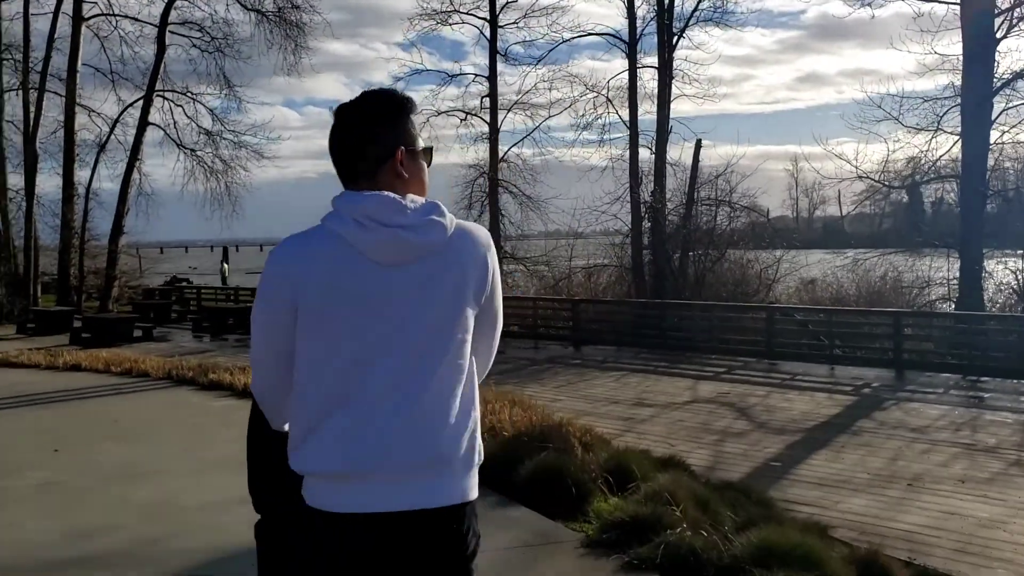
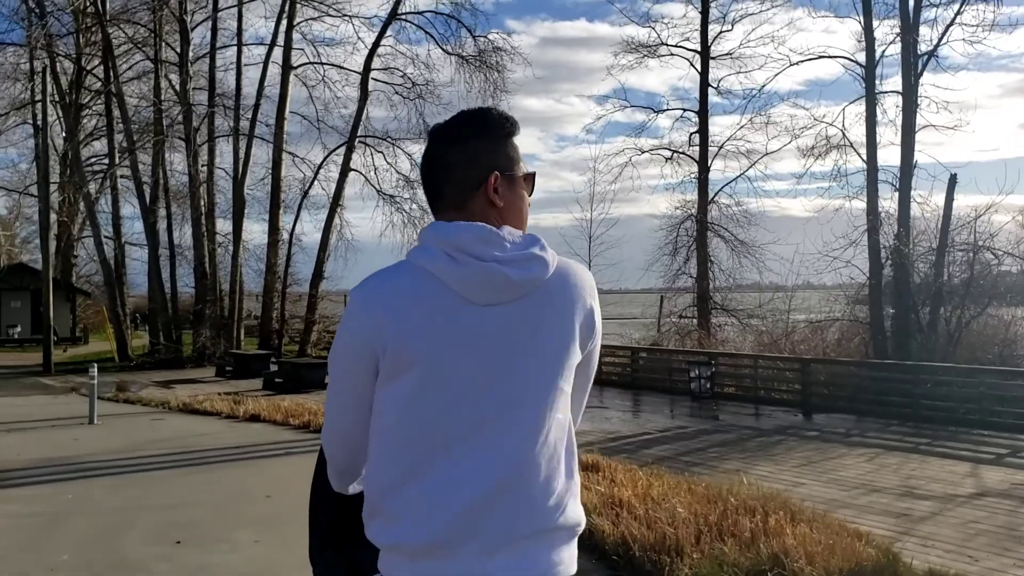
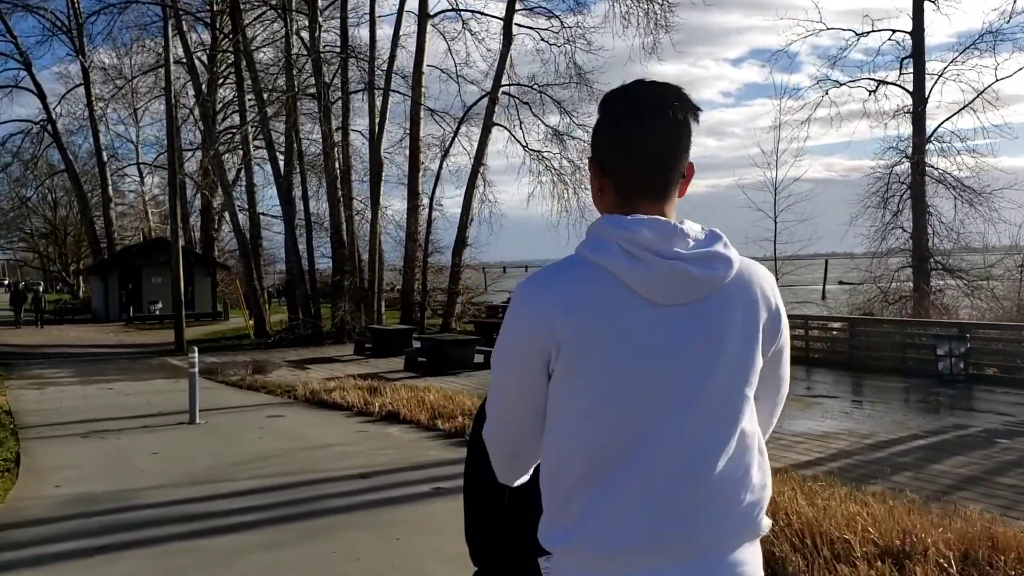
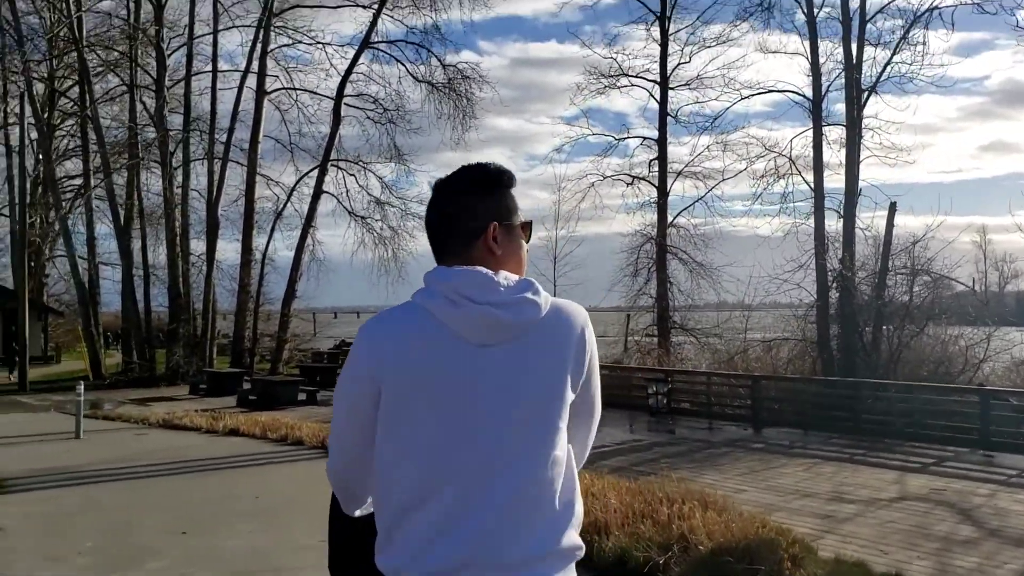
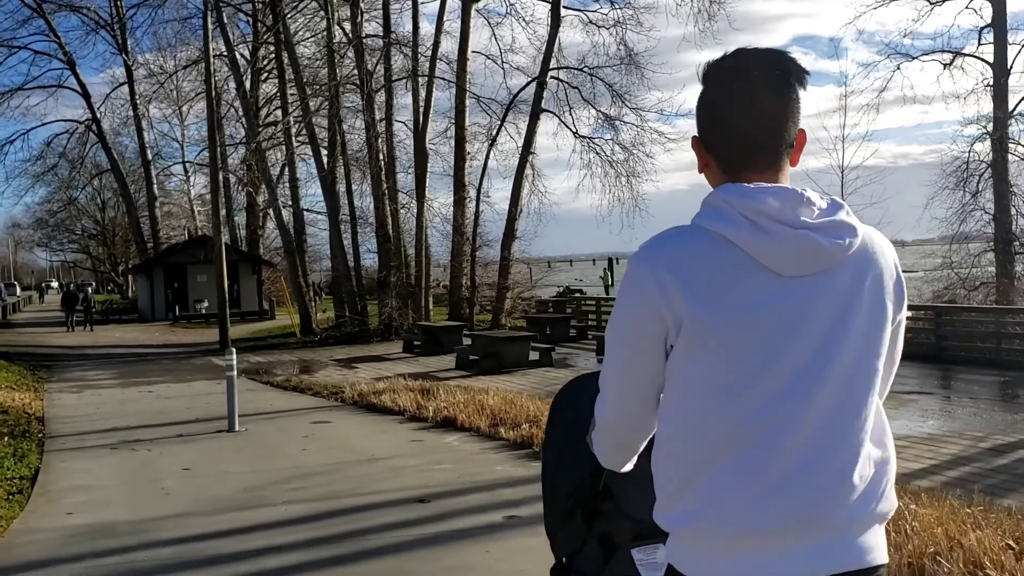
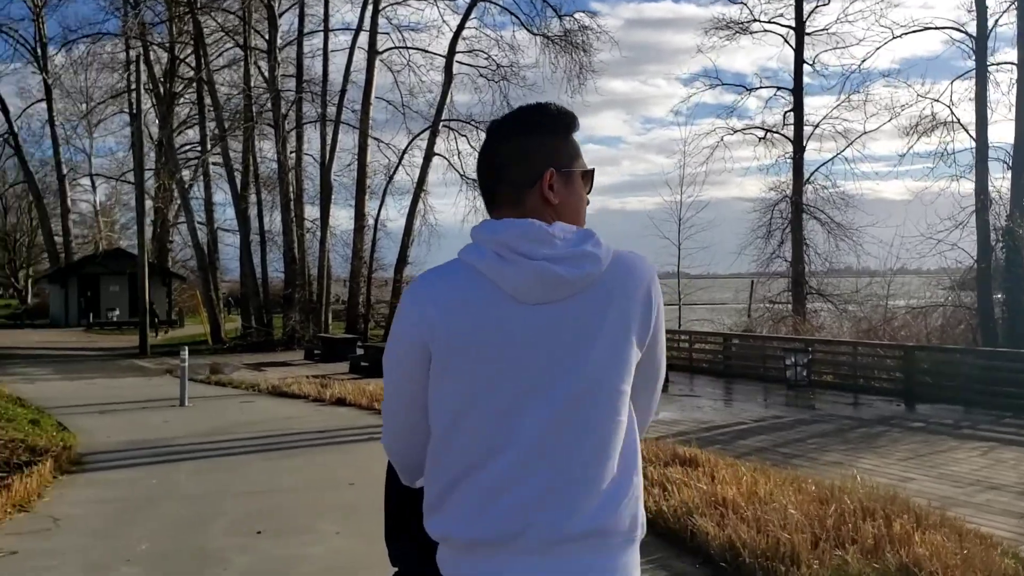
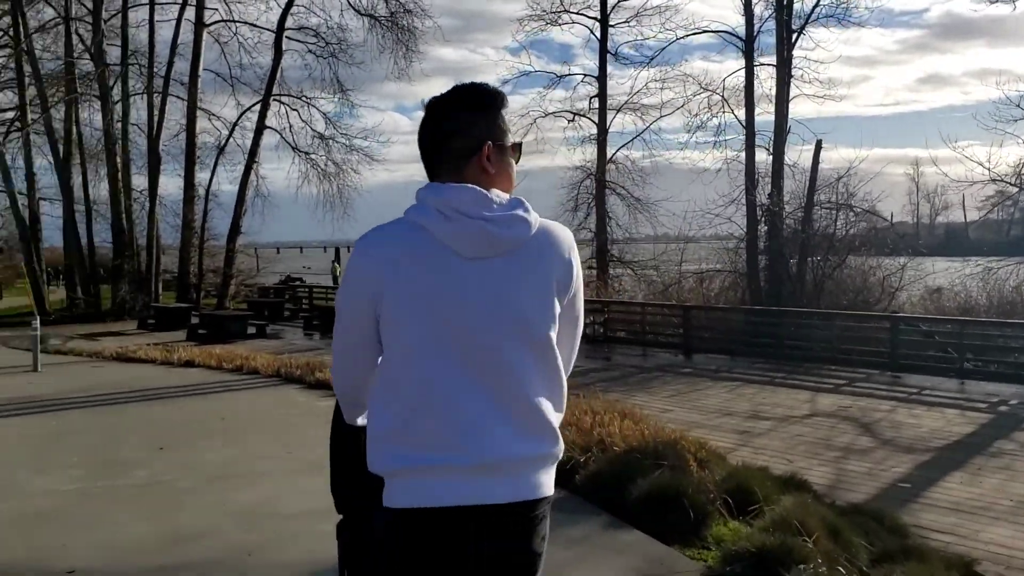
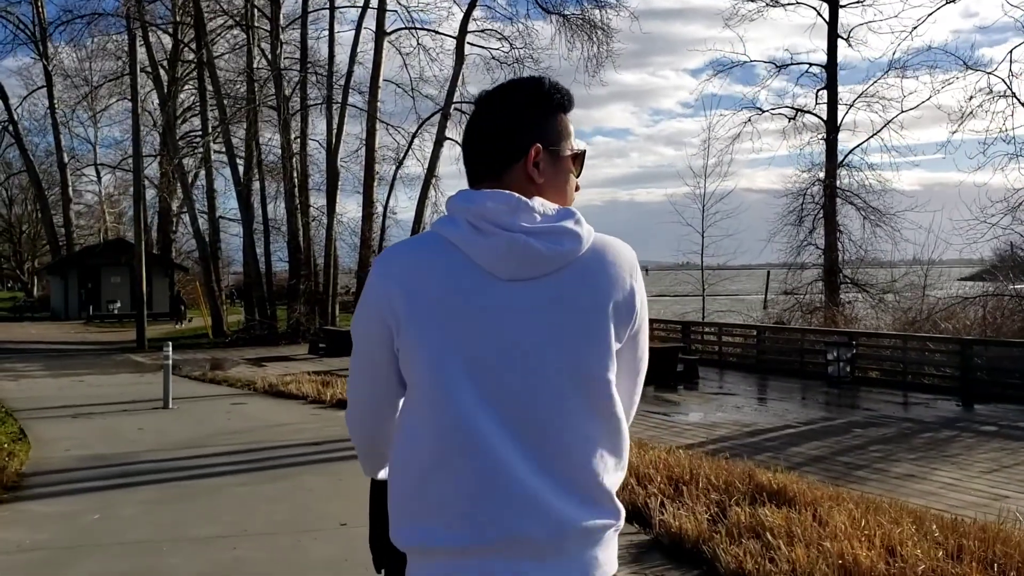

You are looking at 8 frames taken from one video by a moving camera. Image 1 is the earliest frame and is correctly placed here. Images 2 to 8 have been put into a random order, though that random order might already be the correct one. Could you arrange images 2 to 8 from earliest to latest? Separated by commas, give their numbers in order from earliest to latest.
7, 4, 2, 6, 8, 3, 5
